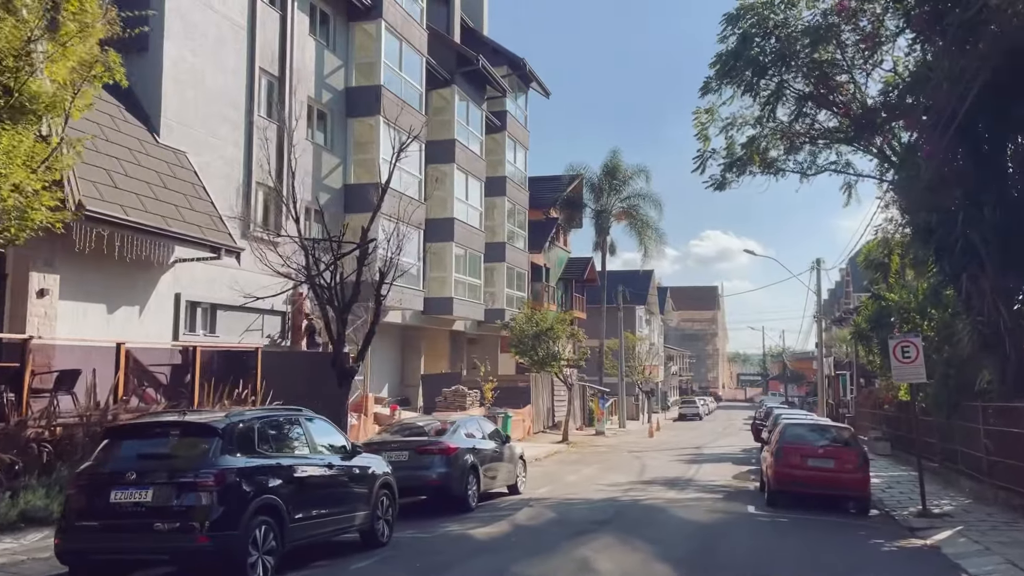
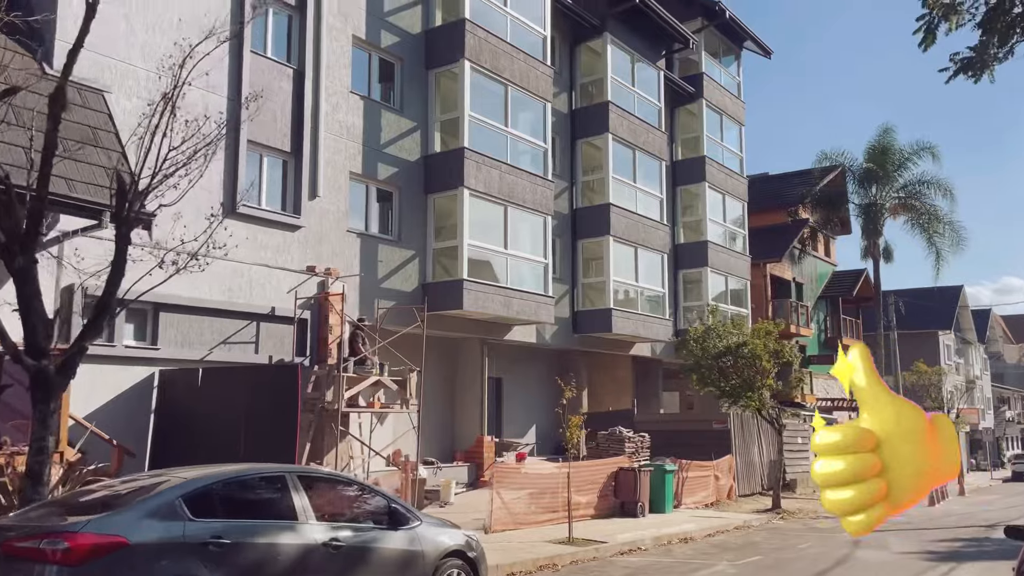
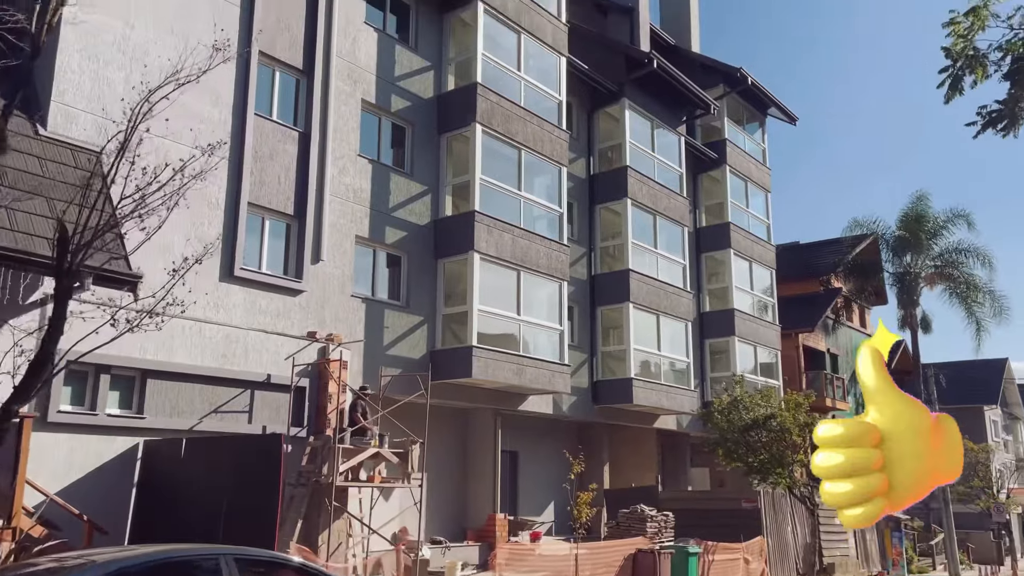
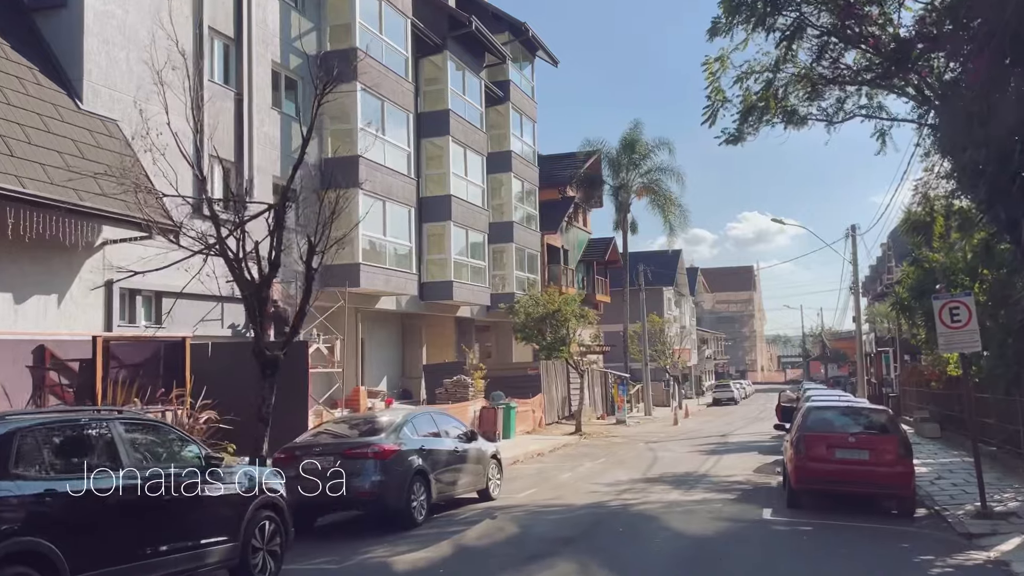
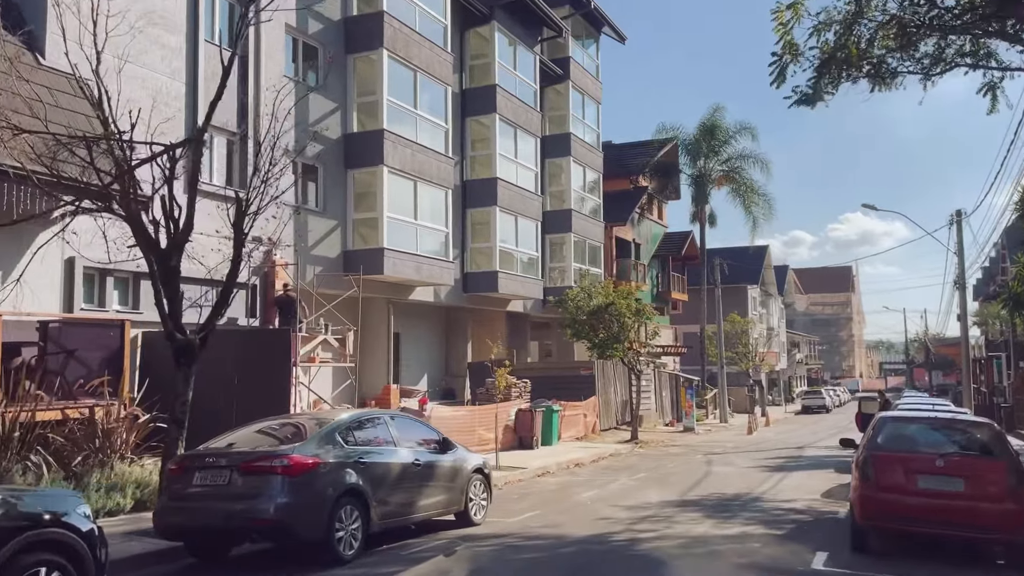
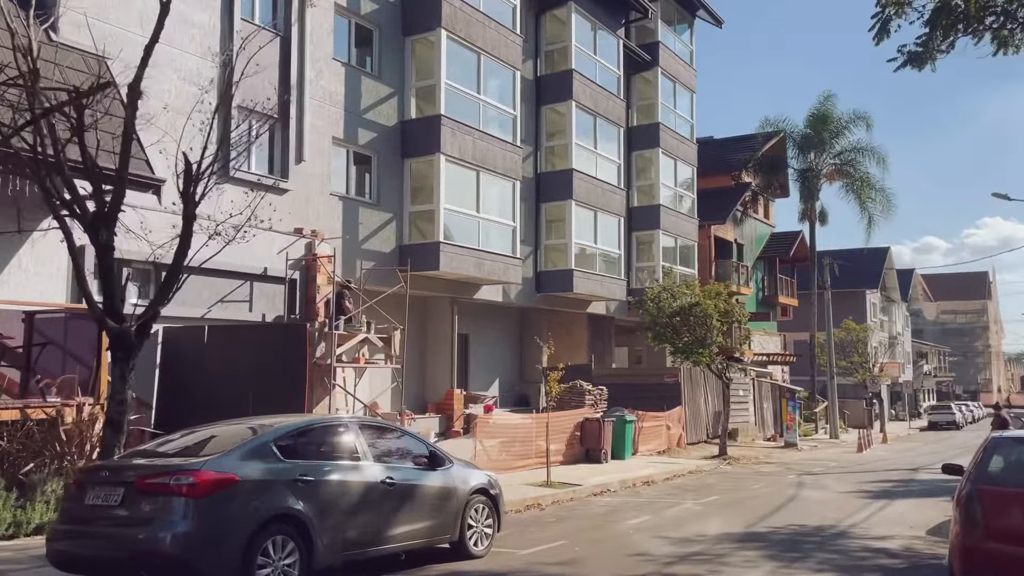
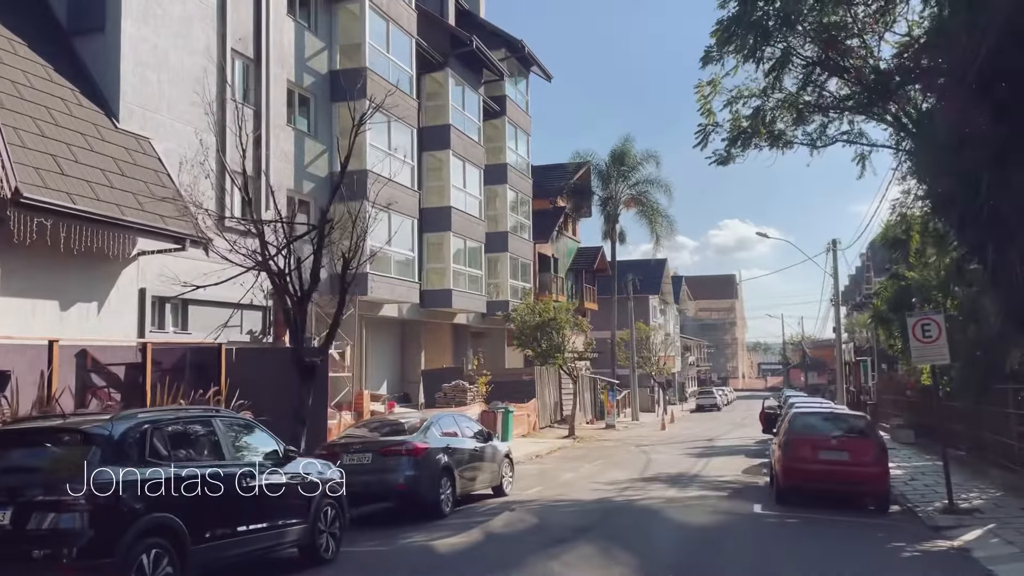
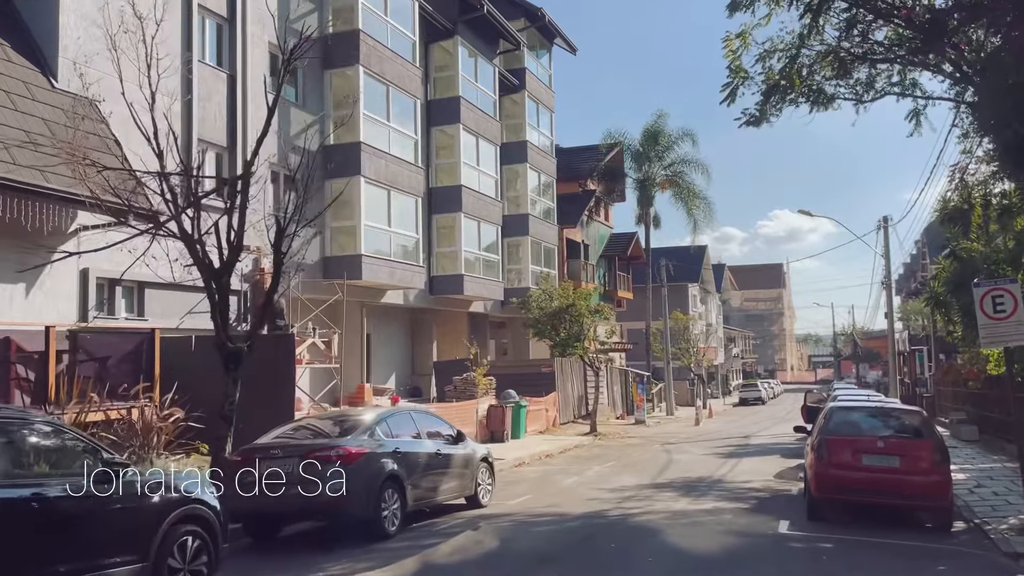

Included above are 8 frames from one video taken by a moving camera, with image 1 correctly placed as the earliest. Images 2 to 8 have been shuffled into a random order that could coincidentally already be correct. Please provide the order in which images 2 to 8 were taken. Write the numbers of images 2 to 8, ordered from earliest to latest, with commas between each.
7, 4, 8, 5, 6, 2, 3
